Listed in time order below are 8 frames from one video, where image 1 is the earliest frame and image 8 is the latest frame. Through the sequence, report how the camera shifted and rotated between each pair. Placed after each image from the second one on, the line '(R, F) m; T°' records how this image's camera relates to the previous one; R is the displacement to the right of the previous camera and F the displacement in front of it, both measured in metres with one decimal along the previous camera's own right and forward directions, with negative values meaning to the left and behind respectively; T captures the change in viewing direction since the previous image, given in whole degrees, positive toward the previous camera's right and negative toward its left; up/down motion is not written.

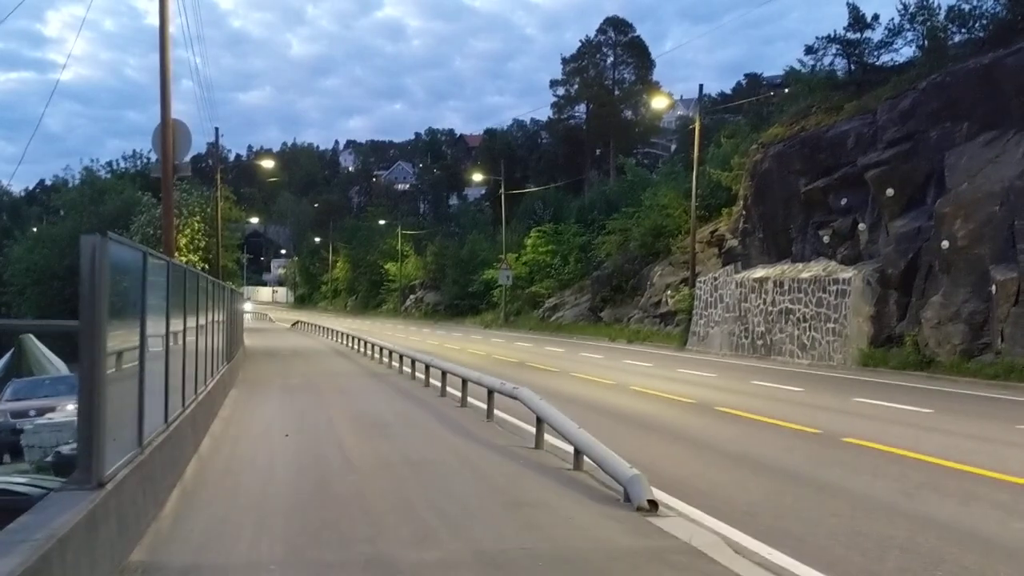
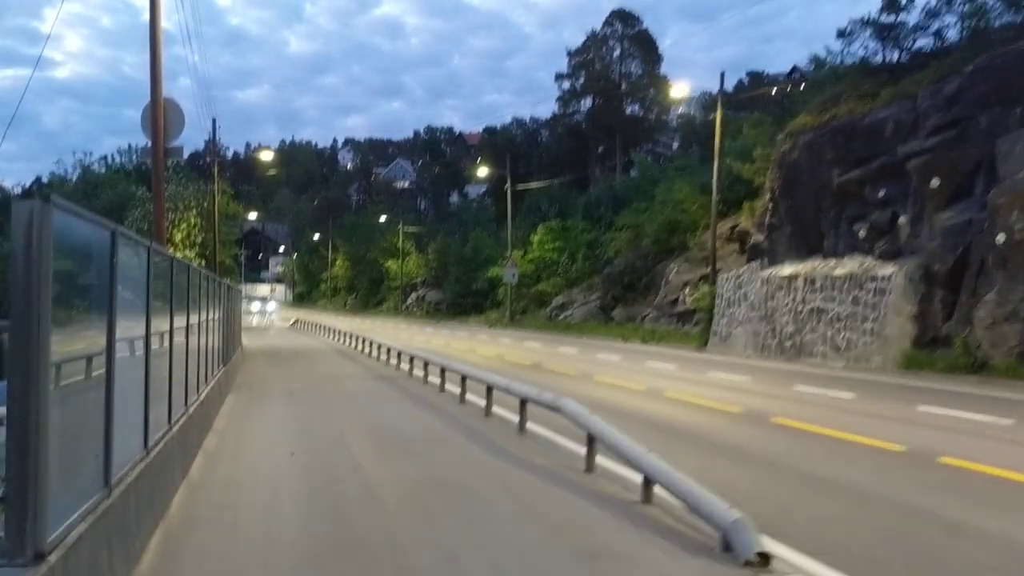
(-0.5, +2.0) m; 0°
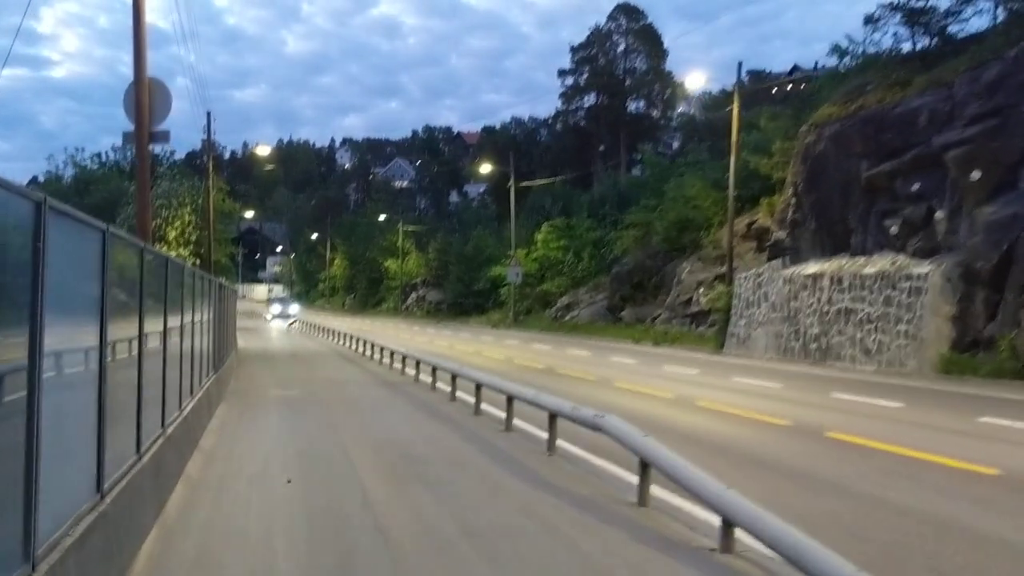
(-0.3, +1.7) m; 0°
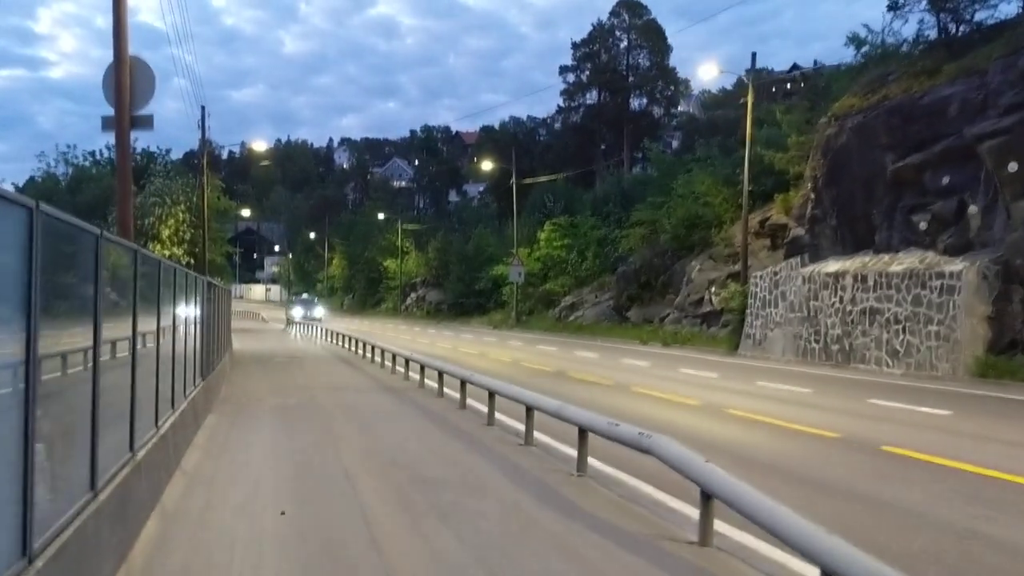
(-0.2, +1.4) m; 0°
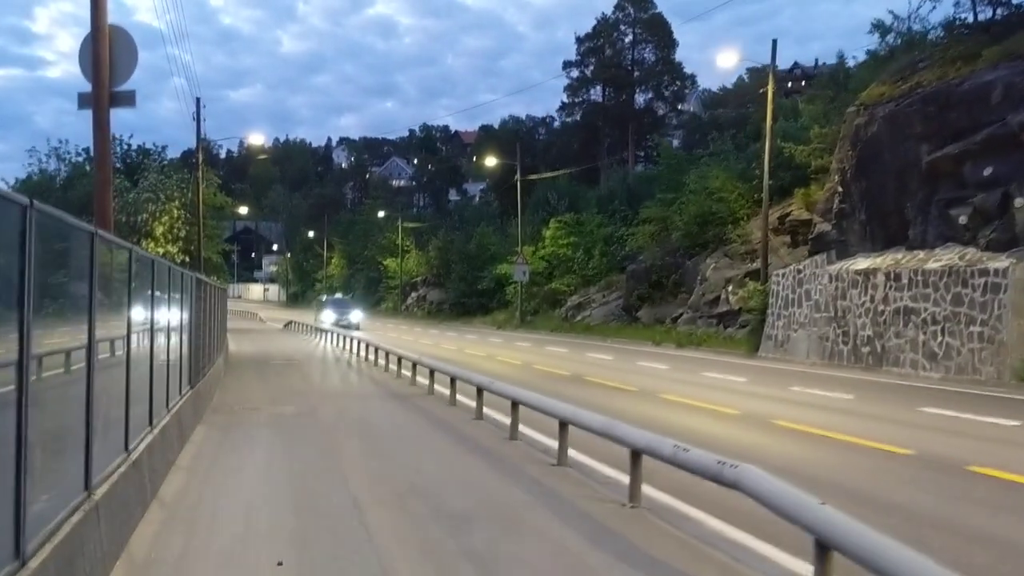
(-0.3, +1.7) m; 0°
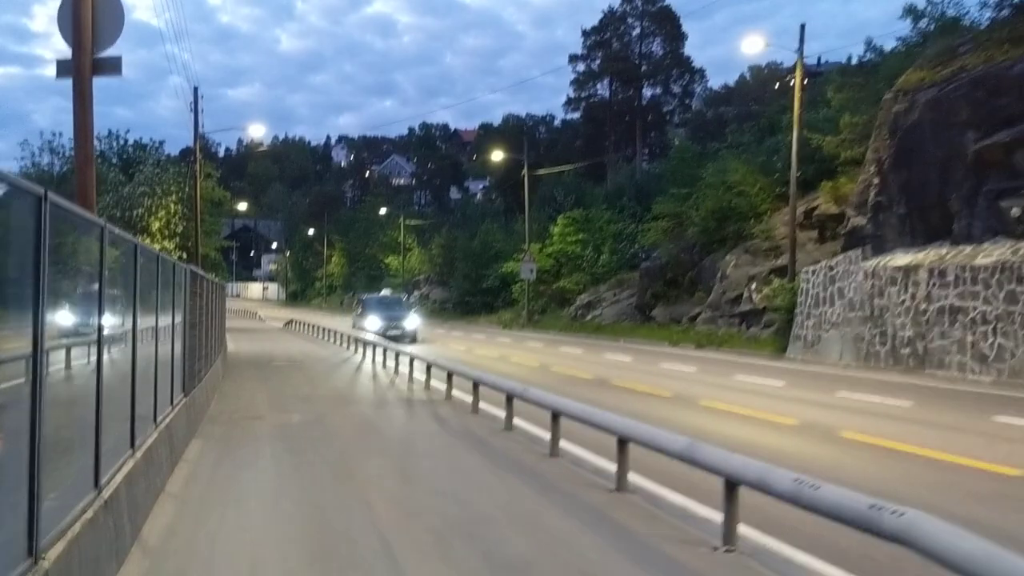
(-0.4, +1.7) m; 0°
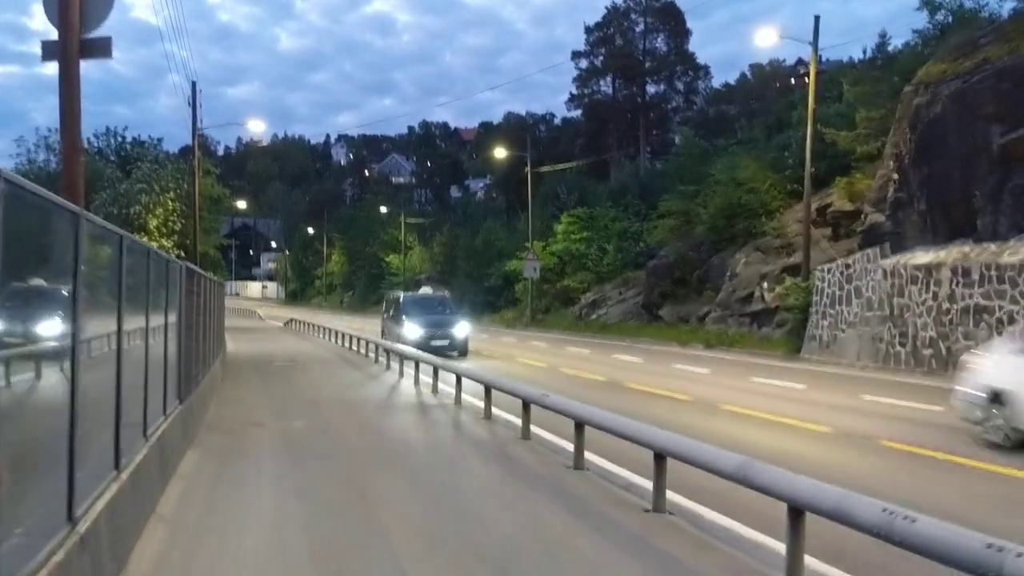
(-0.2, +0.9) m; 0°
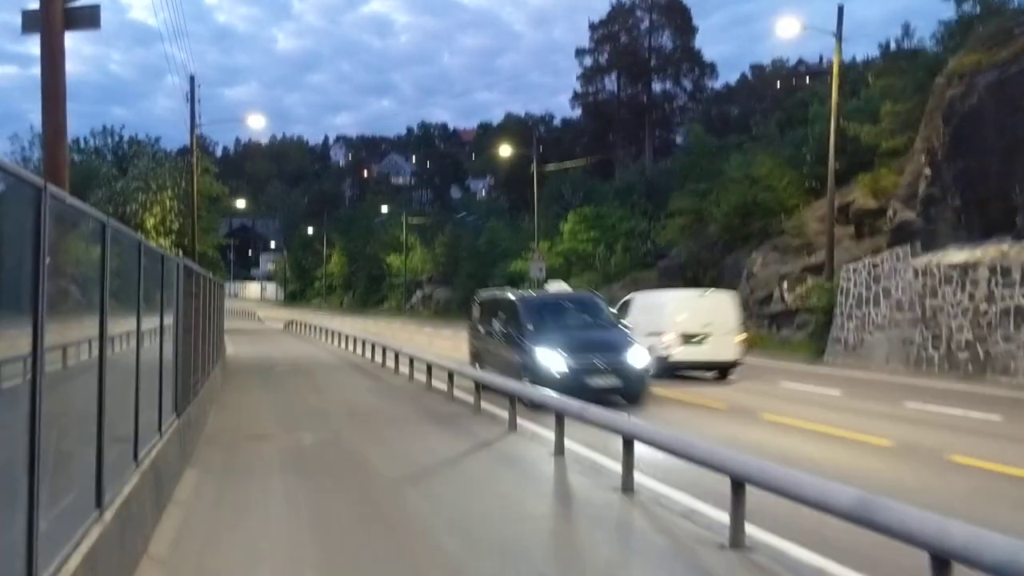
(-0.4, +1.2) m; 0°
